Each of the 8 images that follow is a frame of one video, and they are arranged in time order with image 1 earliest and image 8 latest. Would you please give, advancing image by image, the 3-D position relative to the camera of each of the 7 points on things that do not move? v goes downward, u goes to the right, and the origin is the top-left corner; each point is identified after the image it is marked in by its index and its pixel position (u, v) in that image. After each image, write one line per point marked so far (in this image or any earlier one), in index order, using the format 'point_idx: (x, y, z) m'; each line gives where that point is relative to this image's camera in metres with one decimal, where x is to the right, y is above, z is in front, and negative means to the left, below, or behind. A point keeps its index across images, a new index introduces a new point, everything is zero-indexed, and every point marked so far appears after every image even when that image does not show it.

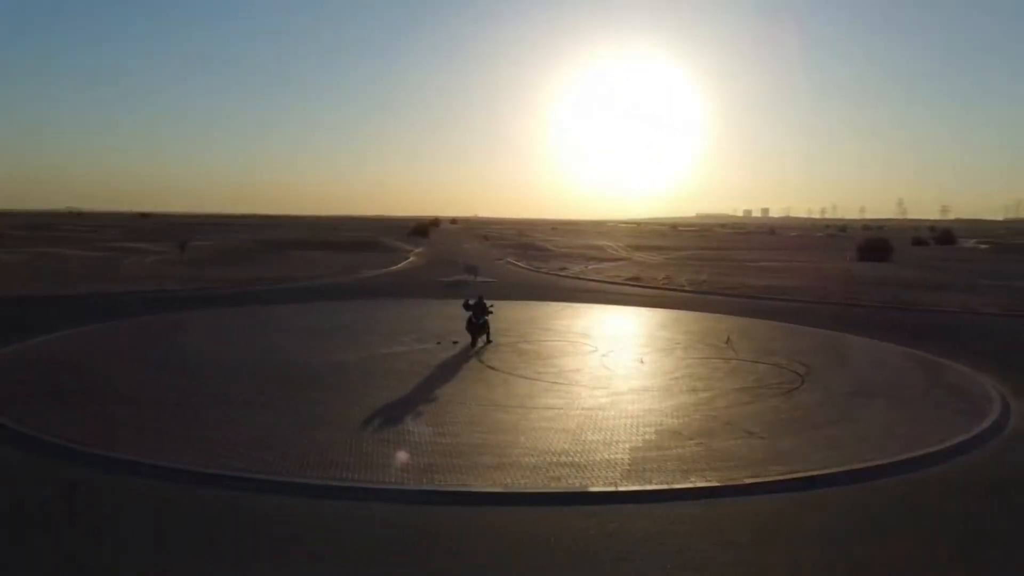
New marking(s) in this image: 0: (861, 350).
0: (+7.5, -1.5, +17.8) m
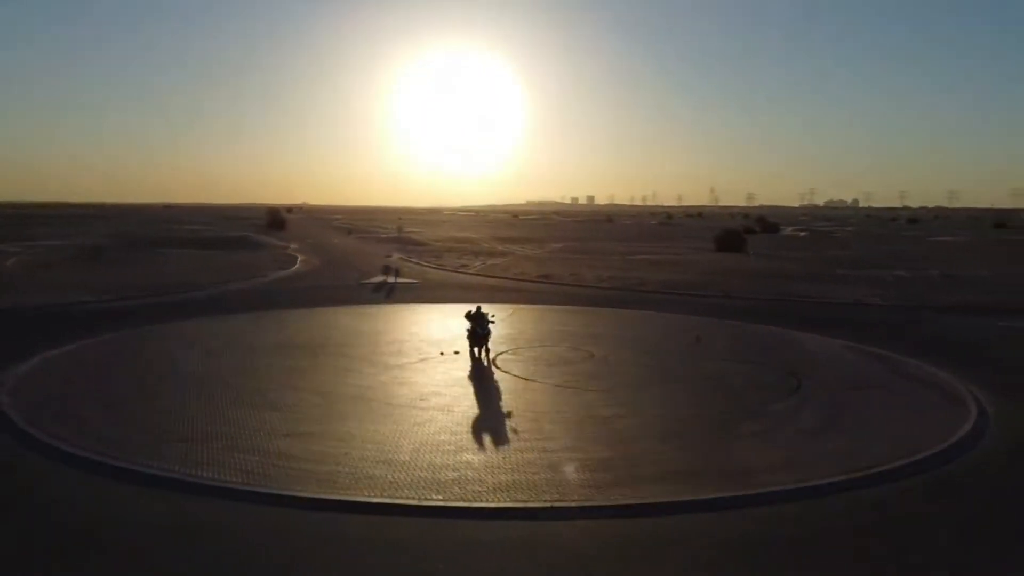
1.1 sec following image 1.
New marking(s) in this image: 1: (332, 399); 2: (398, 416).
0: (+7.7, -1.7, +20.3) m
1: (-3.6, -2.2, +15.2) m
2: (-2.1, -2.3, +13.7) m
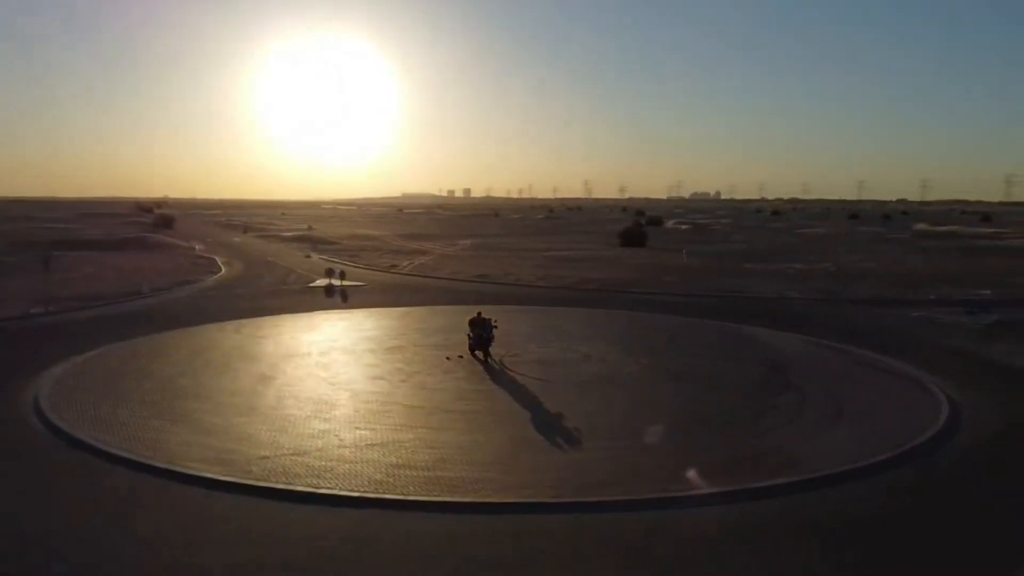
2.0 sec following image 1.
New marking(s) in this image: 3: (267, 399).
0: (+7.6, -1.7, +22.6) m
1: (-2.8, -2.4, +15.8) m
2: (-1.1, -2.5, +14.6) m
3: (-5.0, -2.4, +16.4) m
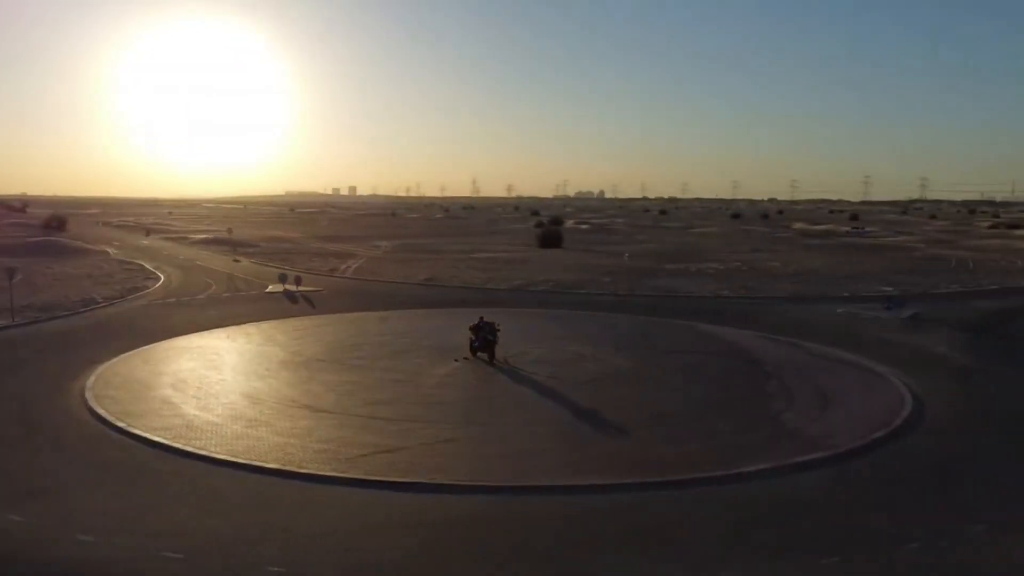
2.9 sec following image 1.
0: (+7.4, -1.7, +25.3) m
1: (-2.0, -2.6, +17.1) m
2: (-0.1, -2.7, +16.1) m
3: (-4.2, -2.7, +17.4) m
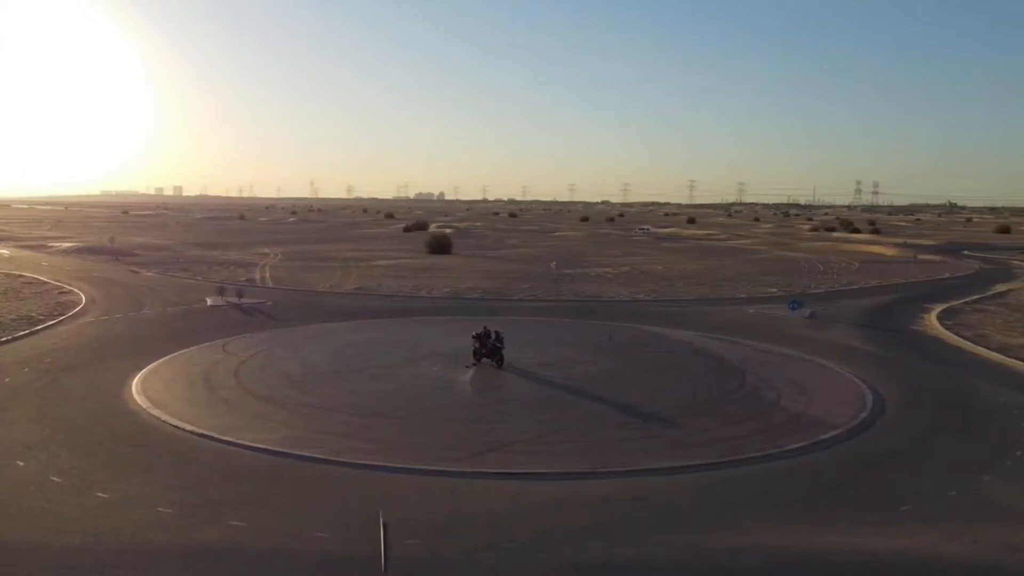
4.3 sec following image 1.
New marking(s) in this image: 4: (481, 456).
0: (+6.8, -1.9, +28.9) m
1: (-0.8, -3.0, +19.1) m
2: (+1.3, -3.0, +18.5) m
3: (-3.0, -3.1, +19.0) m
4: (-0.7, -3.2, +16.8) m
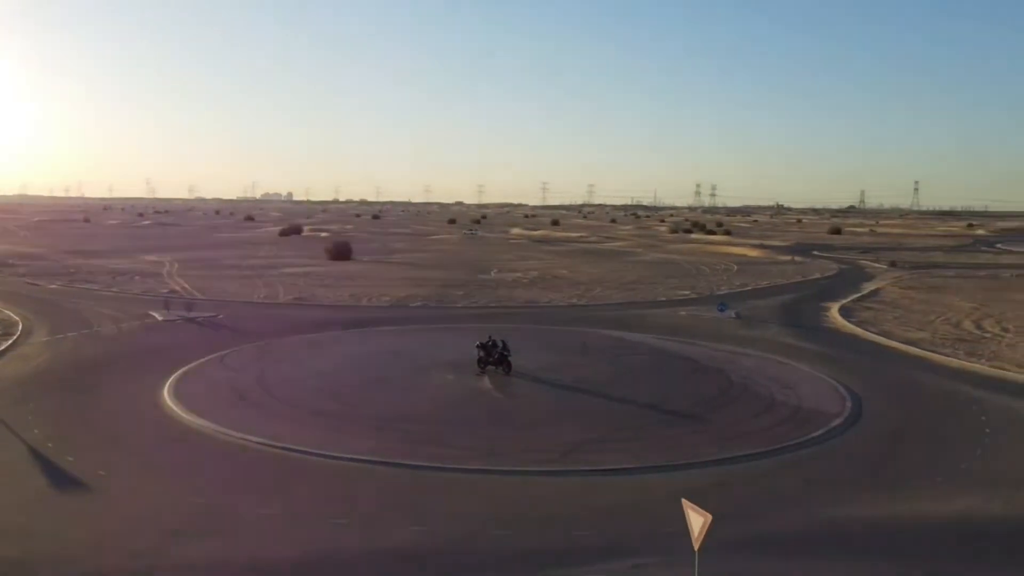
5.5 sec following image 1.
0: (+6.1, -2.2, +31.7) m
1: (+0.4, -3.4, +20.7) m
2: (+2.5, -3.4, +20.5) m
3: (-1.8, -3.5, +20.2) m
4: (+0.9, -3.5, +18.5) m
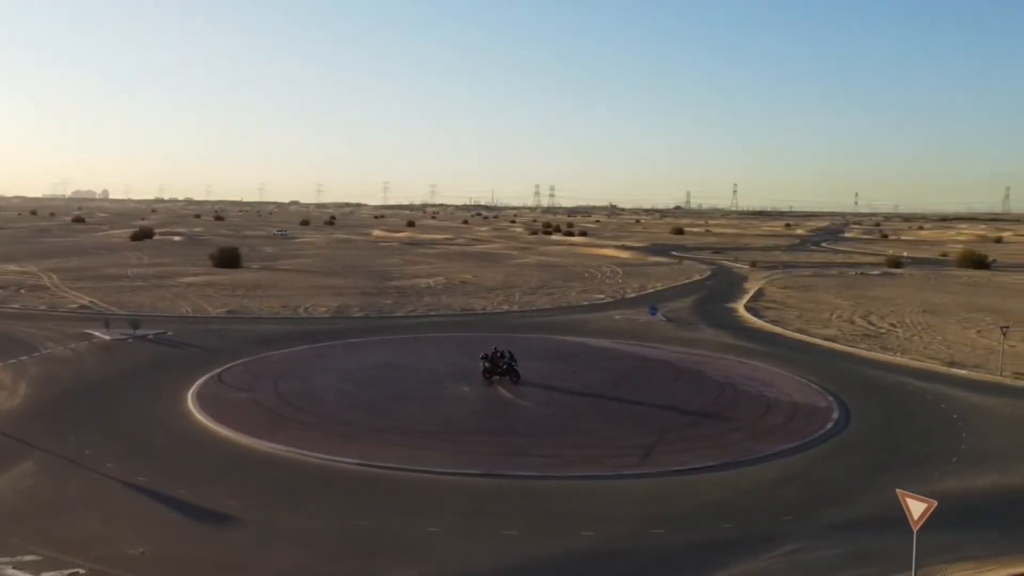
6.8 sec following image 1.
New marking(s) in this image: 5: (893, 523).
0: (+5.1, -2.5, +34.1) m
1: (+1.7, -3.8, +22.2) m
2: (+3.8, -3.8, +22.4) m
3: (-0.3, -3.9, +21.3) m
4: (+2.6, -3.9, +20.2) m
5: (+7.1, -4.5, +15.4) m
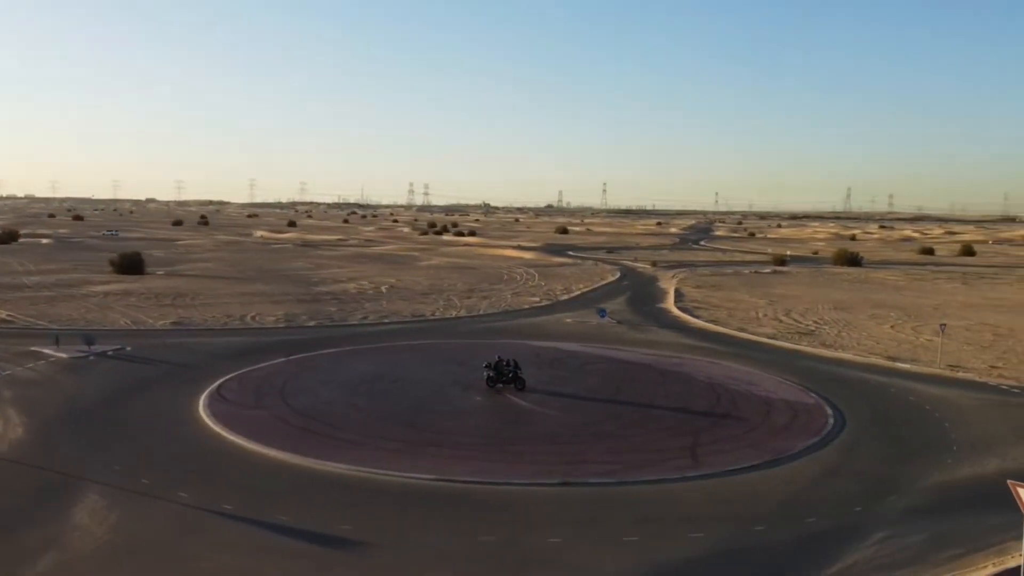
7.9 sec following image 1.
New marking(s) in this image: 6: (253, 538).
0: (+4.2, -2.8, +35.5) m
1: (+2.6, -4.1, +23.2) m
2: (+4.7, -4.0, +23.7) m
3: (+0.8, -4.3, +21.9) m
4: (+3.9, -4.2, +21.3) m
5: (+9.1, -4.8, +17.3) m
6: (-4.7, -4.6, +14.9) m
